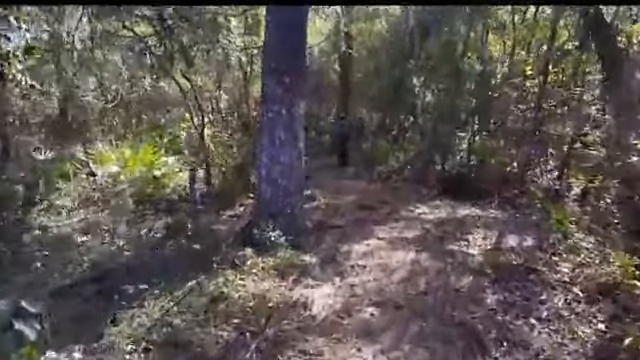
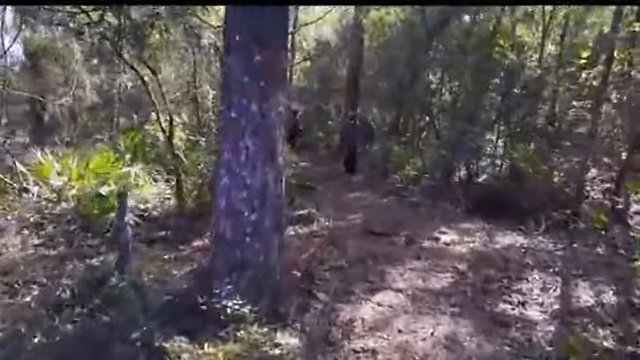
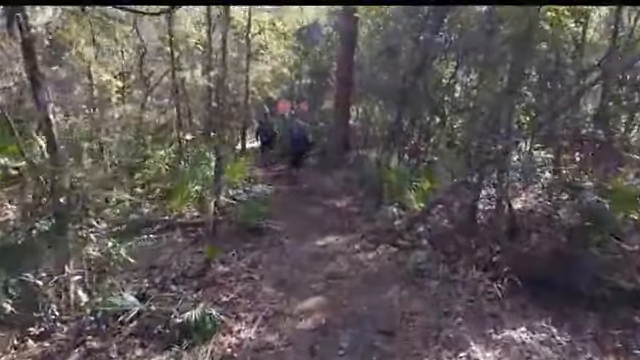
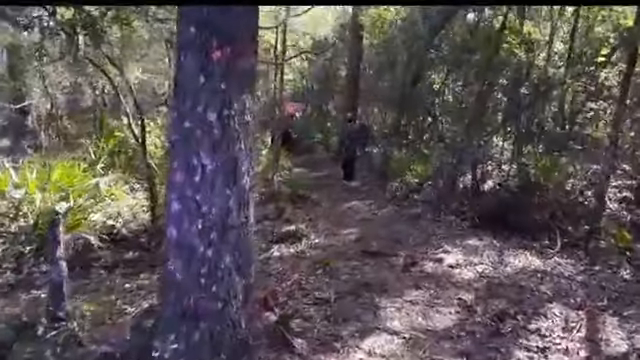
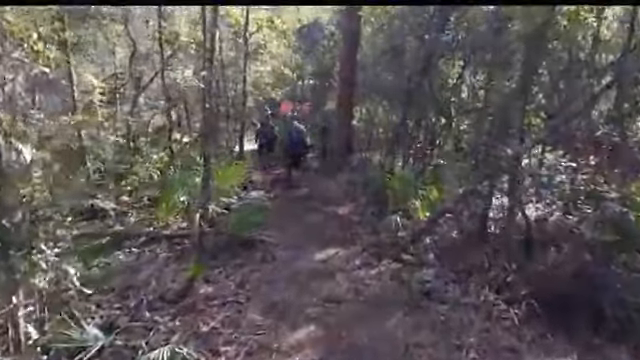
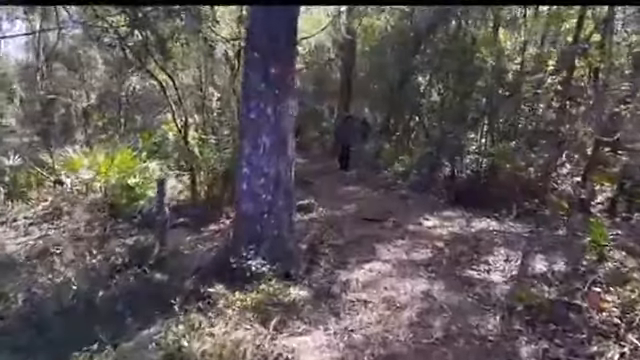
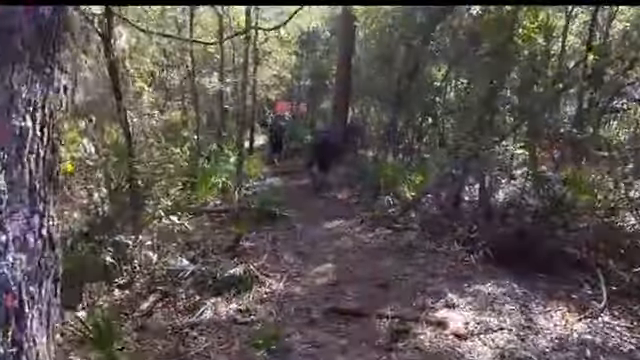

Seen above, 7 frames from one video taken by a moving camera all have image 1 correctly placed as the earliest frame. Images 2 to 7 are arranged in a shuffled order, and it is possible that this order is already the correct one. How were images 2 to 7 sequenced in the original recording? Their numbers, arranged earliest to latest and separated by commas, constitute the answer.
6, 2, 4, 7, 3, 5
